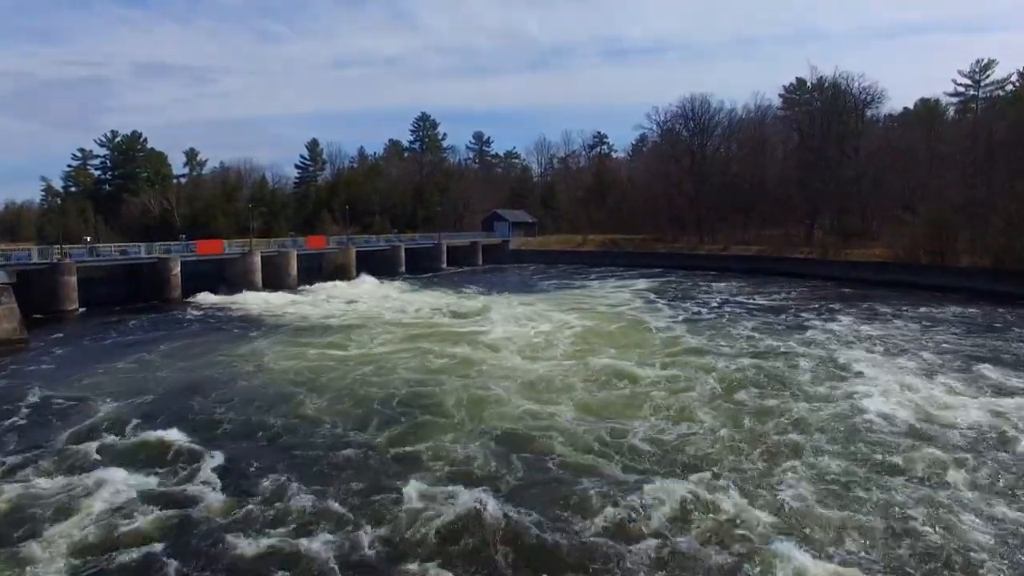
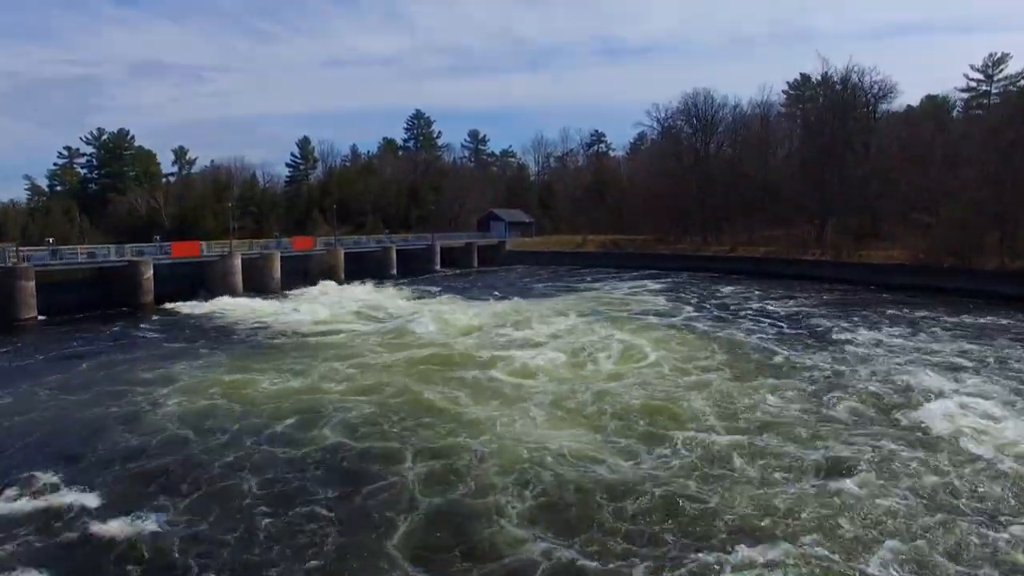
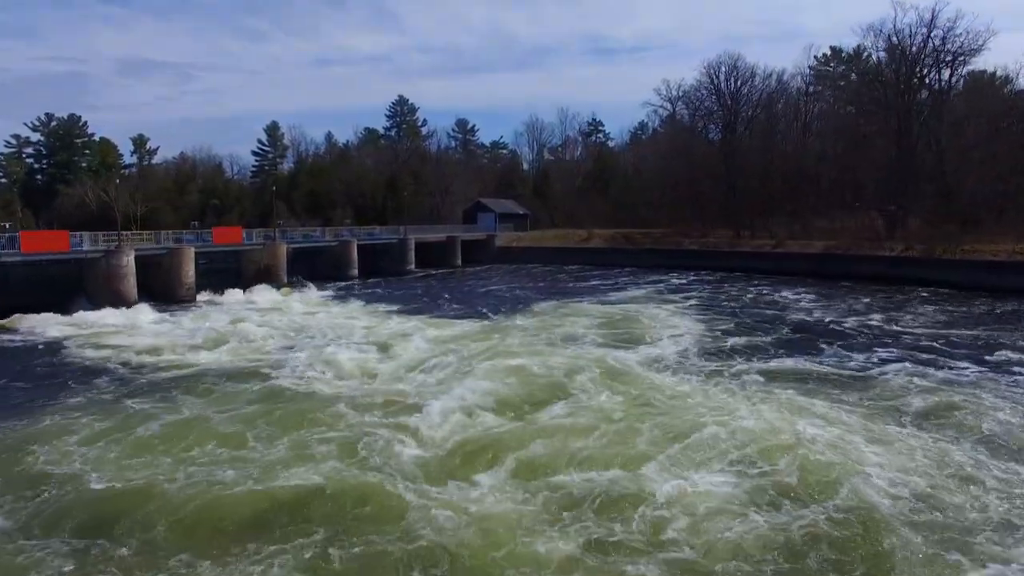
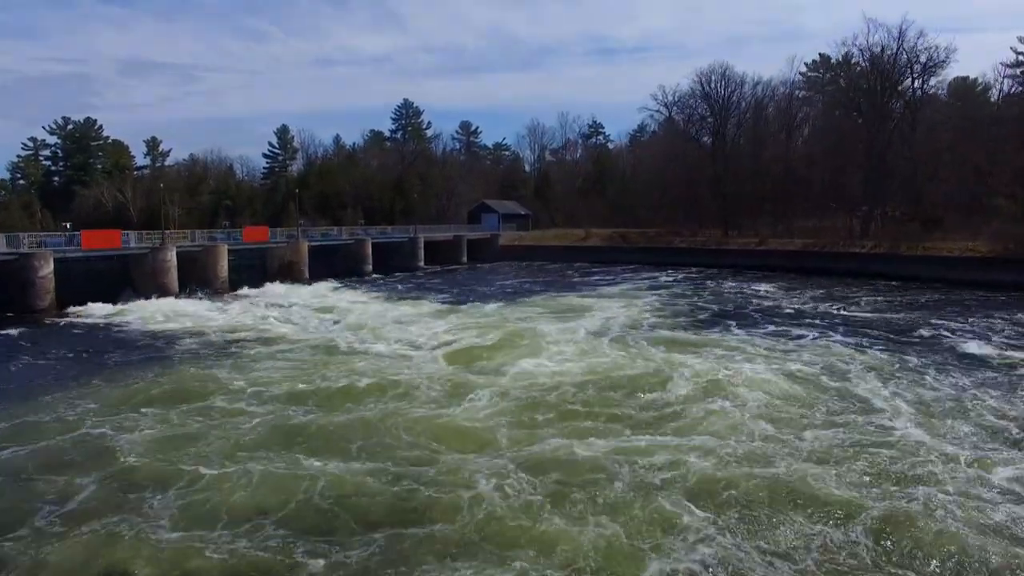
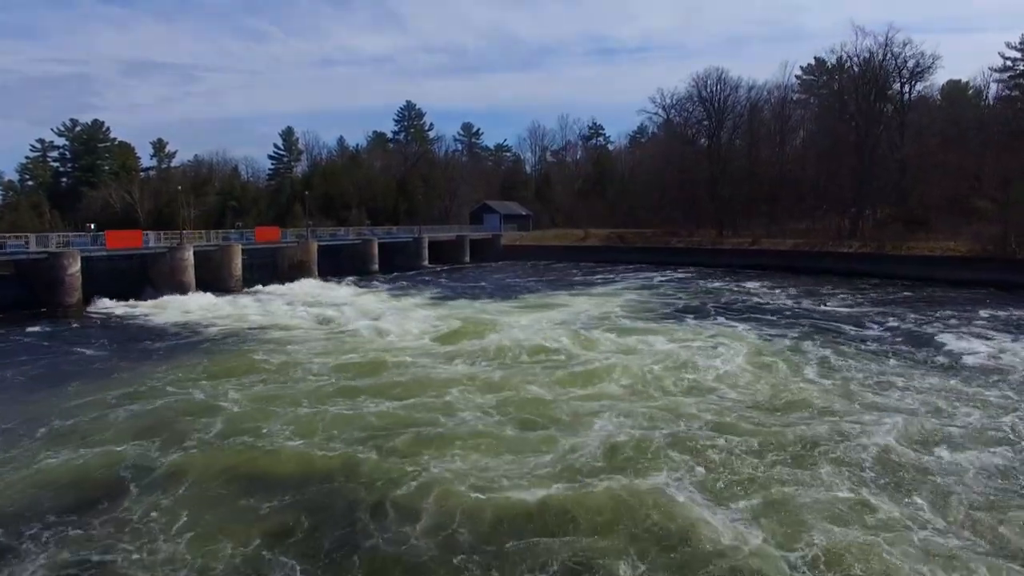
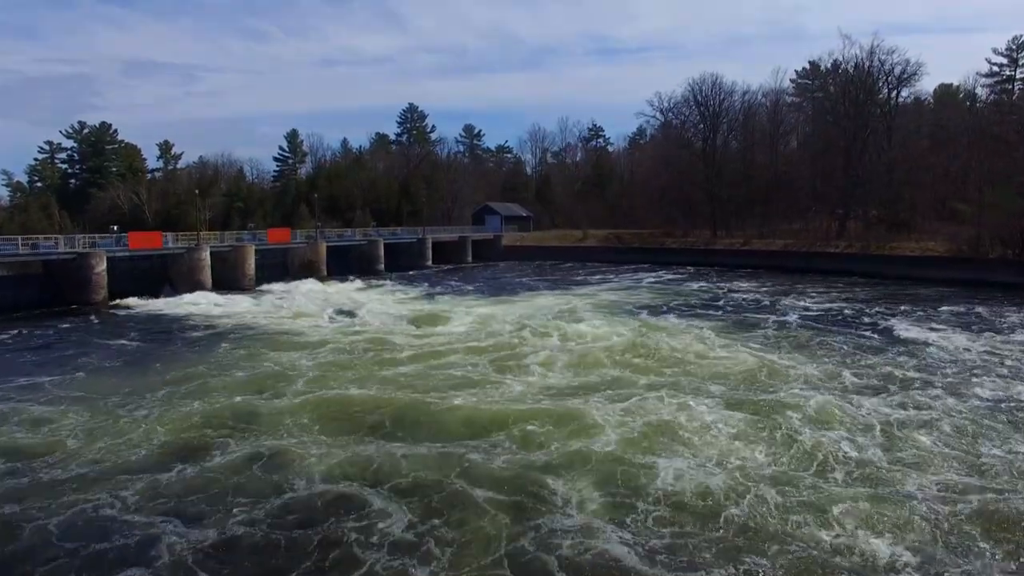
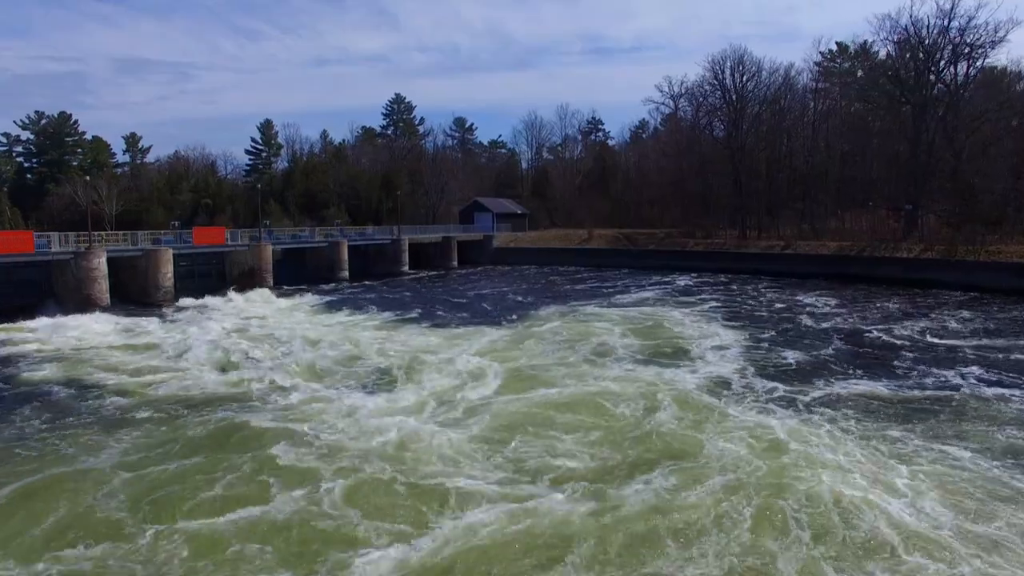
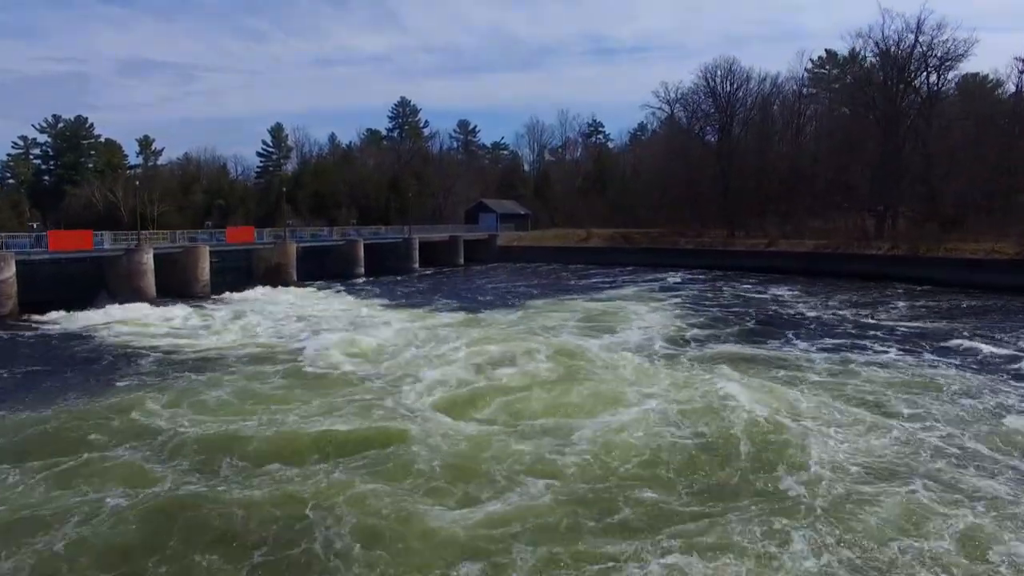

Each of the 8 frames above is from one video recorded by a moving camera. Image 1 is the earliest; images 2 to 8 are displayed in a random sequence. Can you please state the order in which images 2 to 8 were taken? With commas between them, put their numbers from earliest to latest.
2, 6, 5, 4, 8, 3, 7
